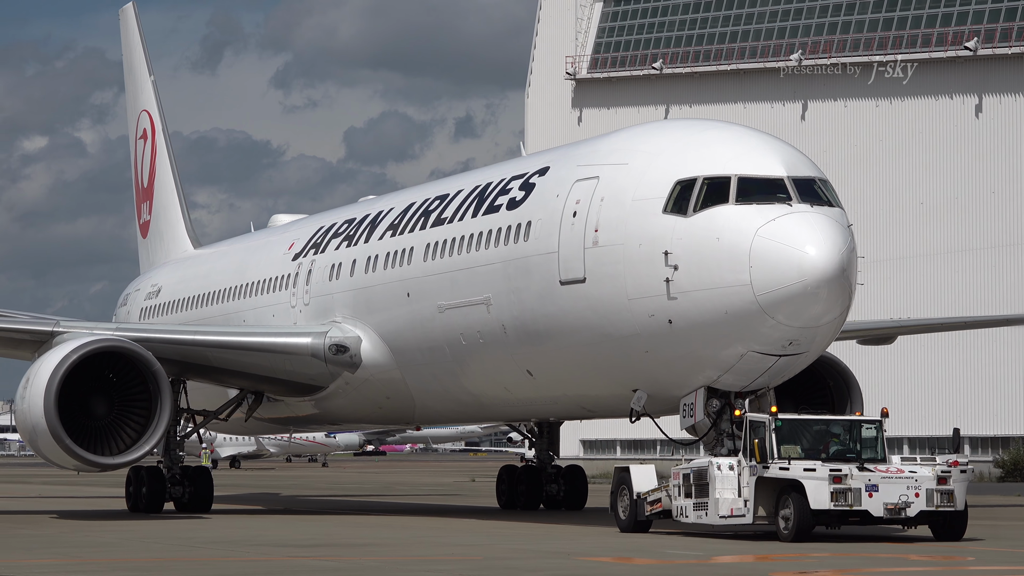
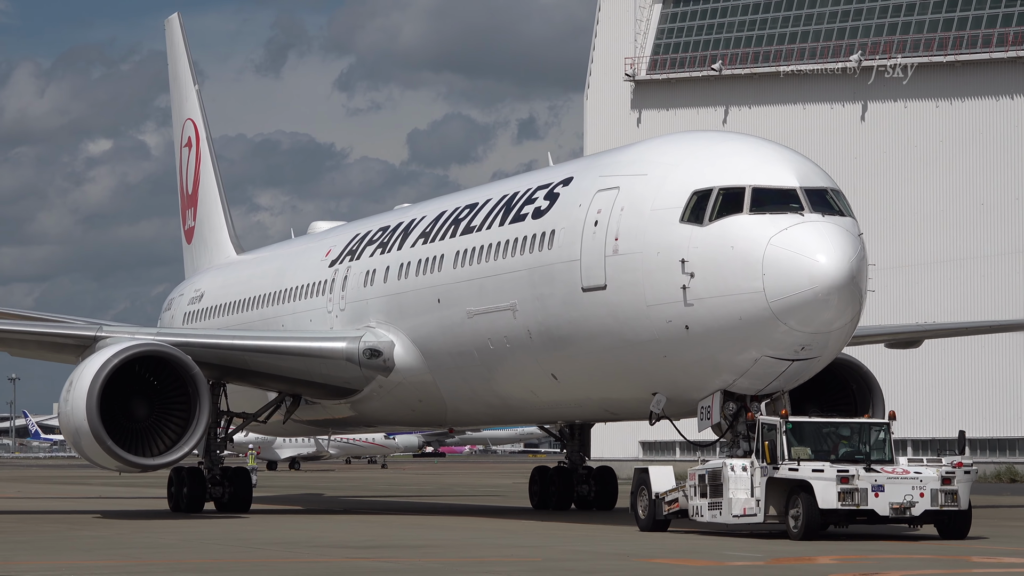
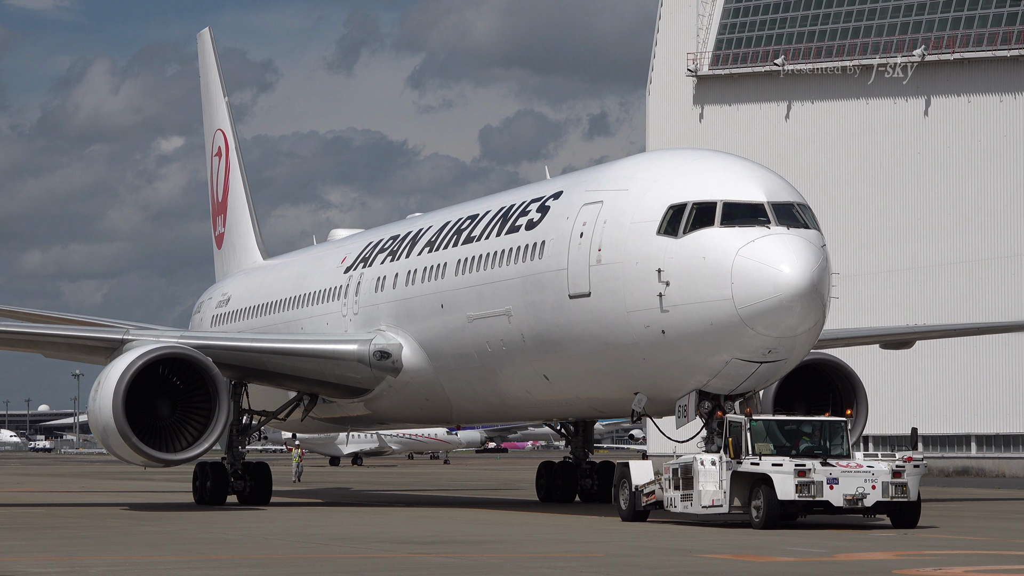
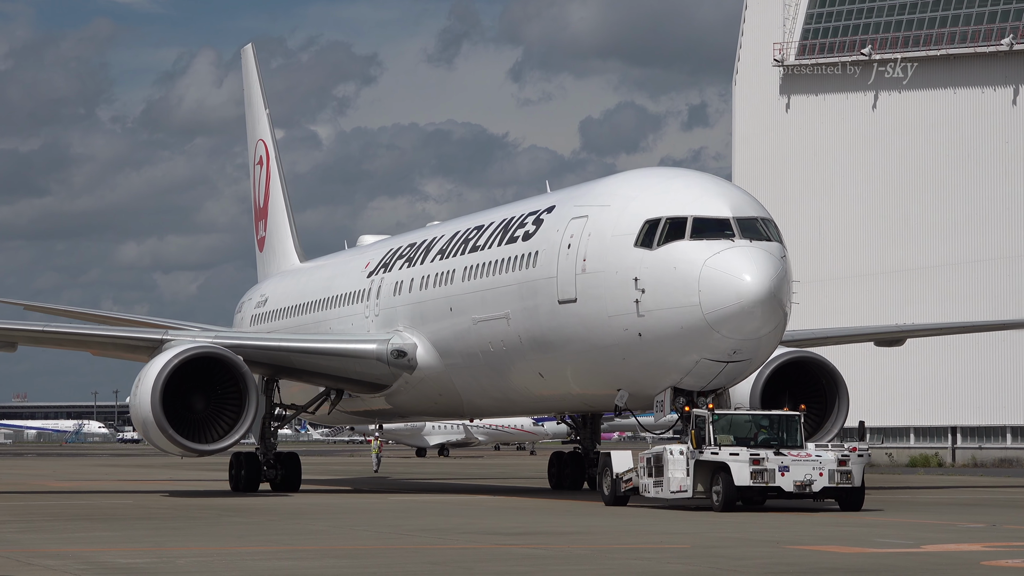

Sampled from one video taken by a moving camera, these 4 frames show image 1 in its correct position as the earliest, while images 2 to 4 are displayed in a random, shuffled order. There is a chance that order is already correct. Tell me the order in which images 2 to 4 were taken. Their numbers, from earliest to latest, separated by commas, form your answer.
2, 3, 4
